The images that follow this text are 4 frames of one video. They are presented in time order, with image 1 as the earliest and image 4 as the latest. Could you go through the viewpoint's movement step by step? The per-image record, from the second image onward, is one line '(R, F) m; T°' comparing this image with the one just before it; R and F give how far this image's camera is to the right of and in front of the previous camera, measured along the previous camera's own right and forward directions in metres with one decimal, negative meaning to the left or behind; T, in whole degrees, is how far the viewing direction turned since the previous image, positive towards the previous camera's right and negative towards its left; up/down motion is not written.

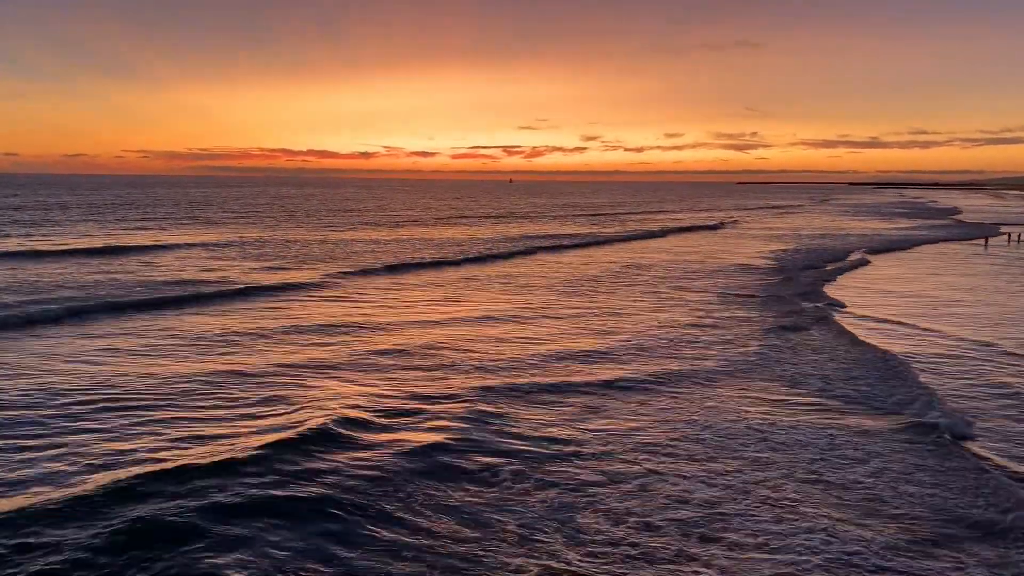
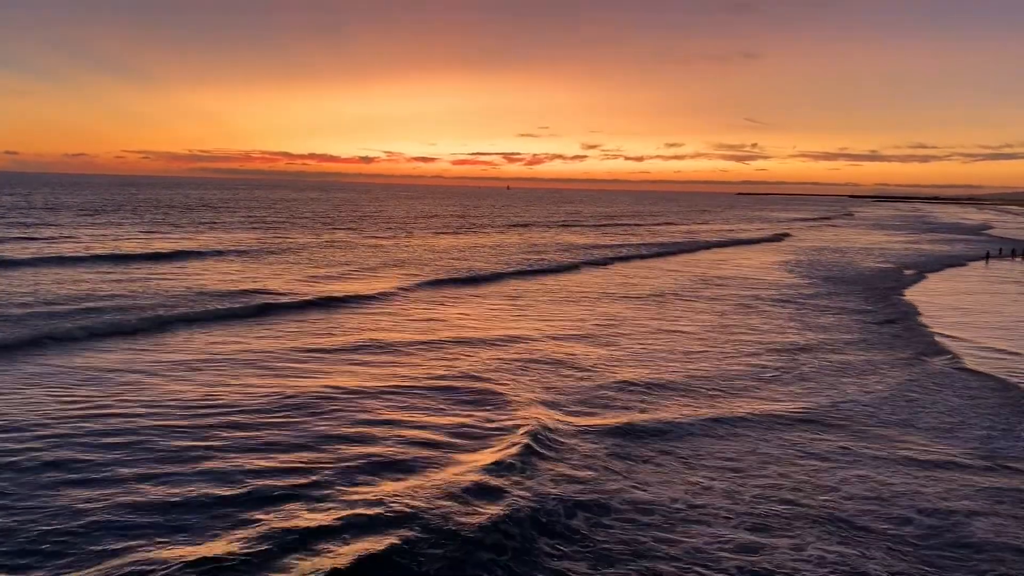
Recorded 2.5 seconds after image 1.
(-1.1, +1.5) m; 0°
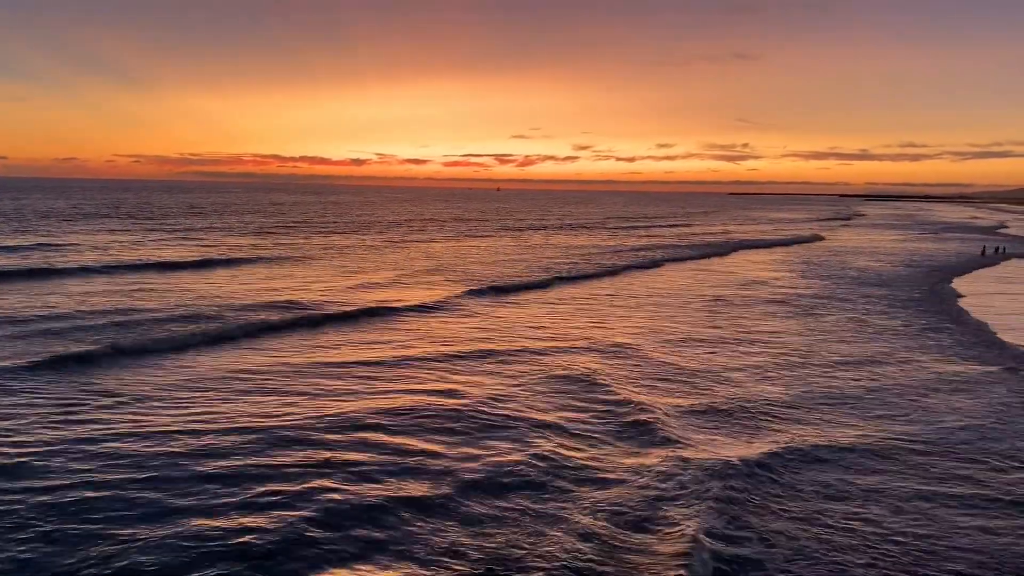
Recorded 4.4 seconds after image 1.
(-1.3, +0.4) m; +1°
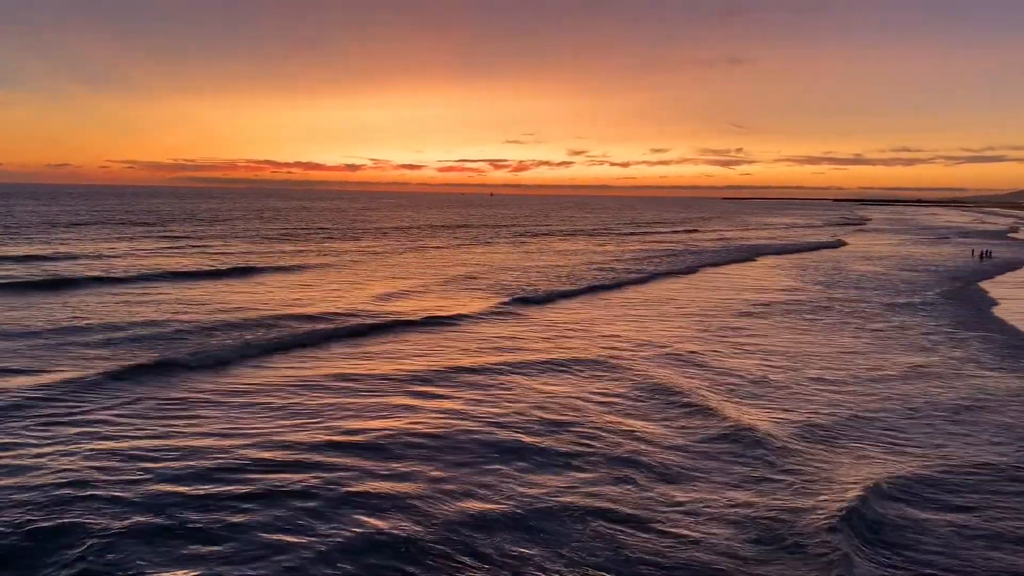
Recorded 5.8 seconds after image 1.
(-0.7, +0.6) m; 0°
